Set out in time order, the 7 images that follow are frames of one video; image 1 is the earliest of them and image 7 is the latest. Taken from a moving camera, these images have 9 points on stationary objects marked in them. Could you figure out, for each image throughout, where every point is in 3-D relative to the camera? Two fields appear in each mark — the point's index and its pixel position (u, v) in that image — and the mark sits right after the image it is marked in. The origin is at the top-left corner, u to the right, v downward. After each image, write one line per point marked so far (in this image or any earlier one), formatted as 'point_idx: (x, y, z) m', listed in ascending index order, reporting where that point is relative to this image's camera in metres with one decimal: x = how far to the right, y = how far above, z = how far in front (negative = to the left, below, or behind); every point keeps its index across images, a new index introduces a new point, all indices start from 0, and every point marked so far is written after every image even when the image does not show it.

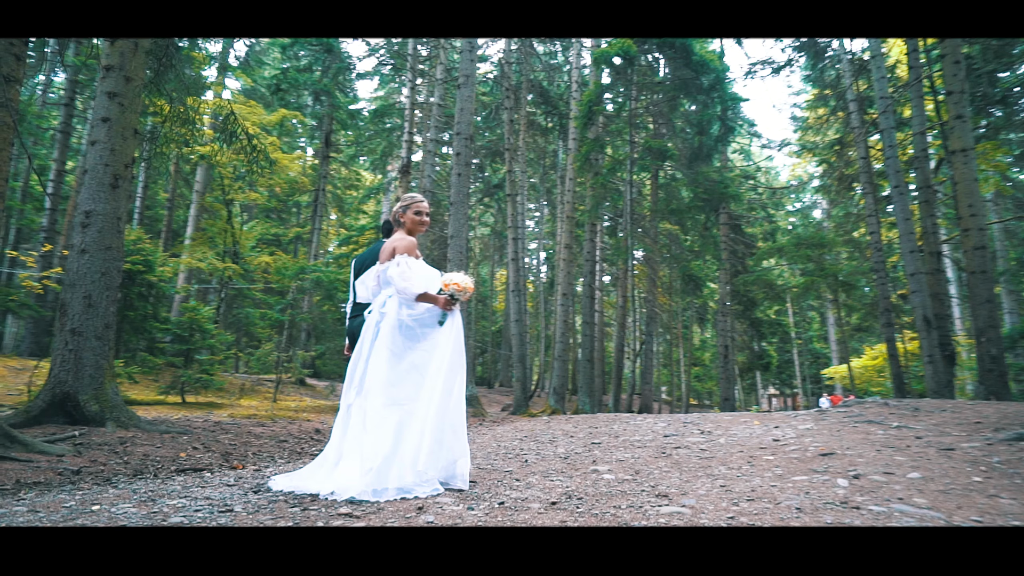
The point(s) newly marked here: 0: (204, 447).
0: (-2.7, -1.3, +5.1) m
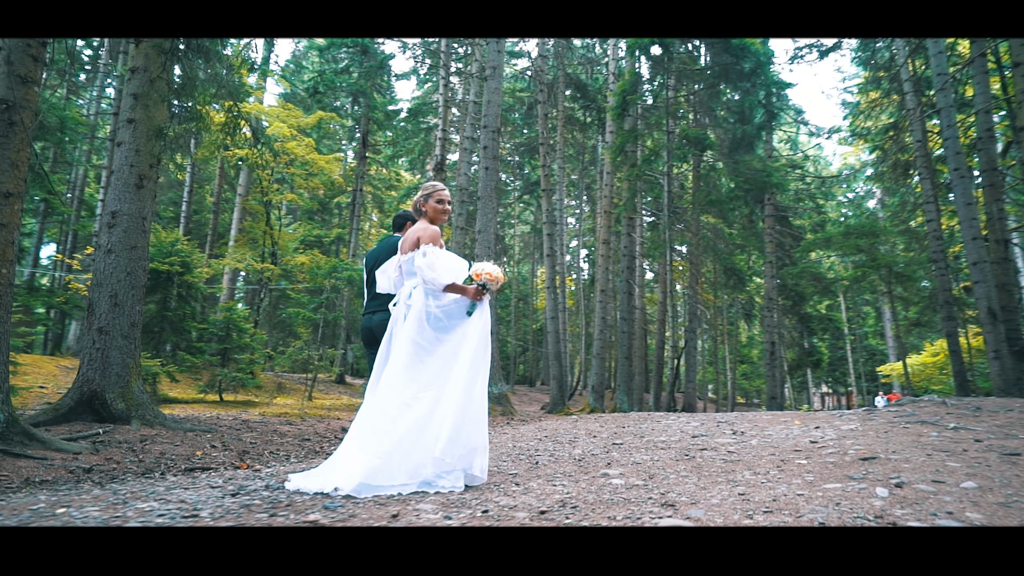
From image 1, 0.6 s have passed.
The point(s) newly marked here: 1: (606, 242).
0: (-2.5, -1.3, +5.1) m
1: (+2.4, +1.2, +15.6) m
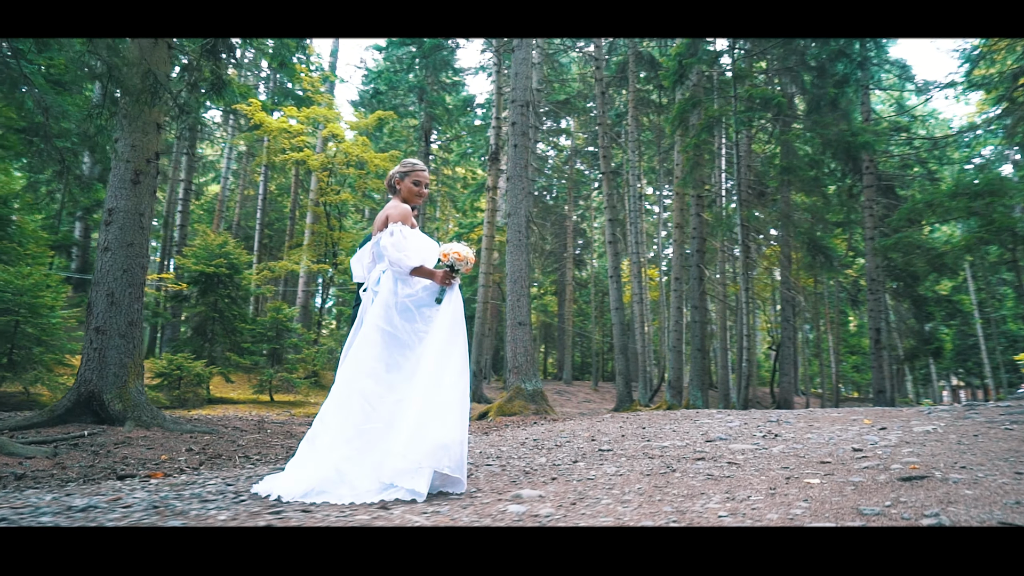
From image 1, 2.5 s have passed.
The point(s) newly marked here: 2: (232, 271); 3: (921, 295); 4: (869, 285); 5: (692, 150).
0: (-2.5, -1.3, +4.8) m
1: (+3.9, +1.5, +14.4) m
2: (-4.7, +0.3, +10.1) m
3: (+11.6, -0.2, +17.0) m
4: (+8.9, +0.1, +14.9) m
5: (+3.7, +3.0, +12.9) m
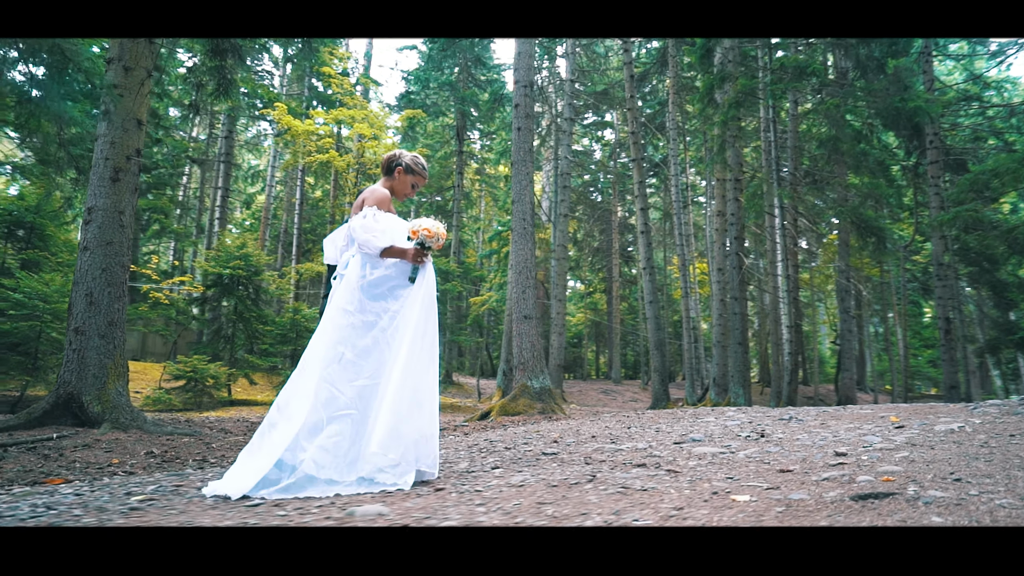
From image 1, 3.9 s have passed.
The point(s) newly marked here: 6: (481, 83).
0: (-2.7, -1.2, +4.6) m
1: (+4.6, +1.7, +13.5) m
2: (-4.4, +0.3, +10.0) m
3: (+12.6, +0.2, +15.4) m
4: (+9.7, +0.4, +13.6) m
5: (+4.2, +3.2, +12.1) m
6: (-1.1, +6.9, +20.0) m
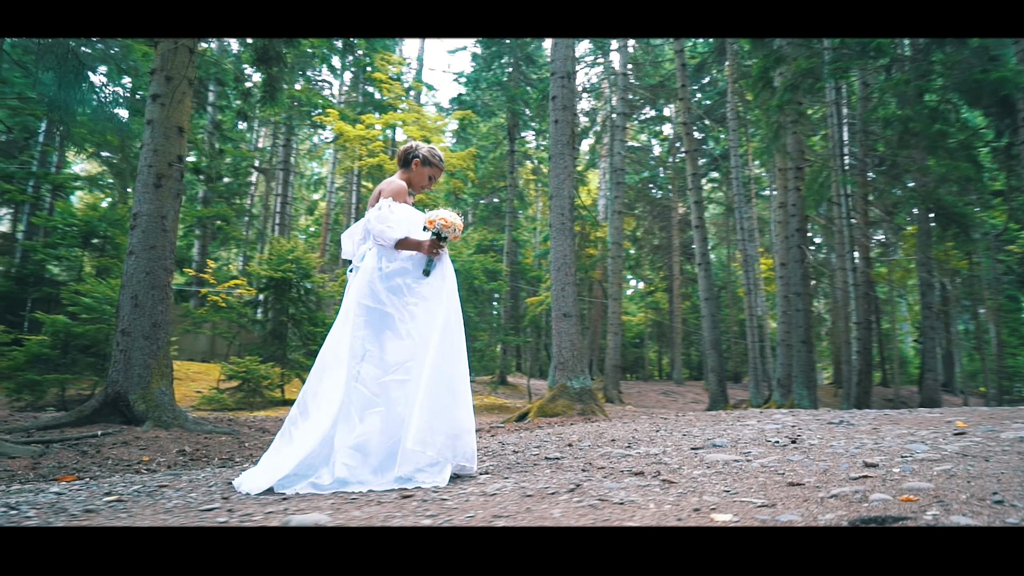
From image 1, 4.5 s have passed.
0: (-2.5, -1.2, +4.6) m
1: (+5.7, +1.8, +12.8) m
2: (-3.6, +0.2, +10.3) m
3: (+13.8, +0.4, +13.8) m
4: (+10.7, +0.6, +12.3) m
5: (+5.1, +3.3, +11.4) m
6: (+0.6, +6.9, +19.9) m
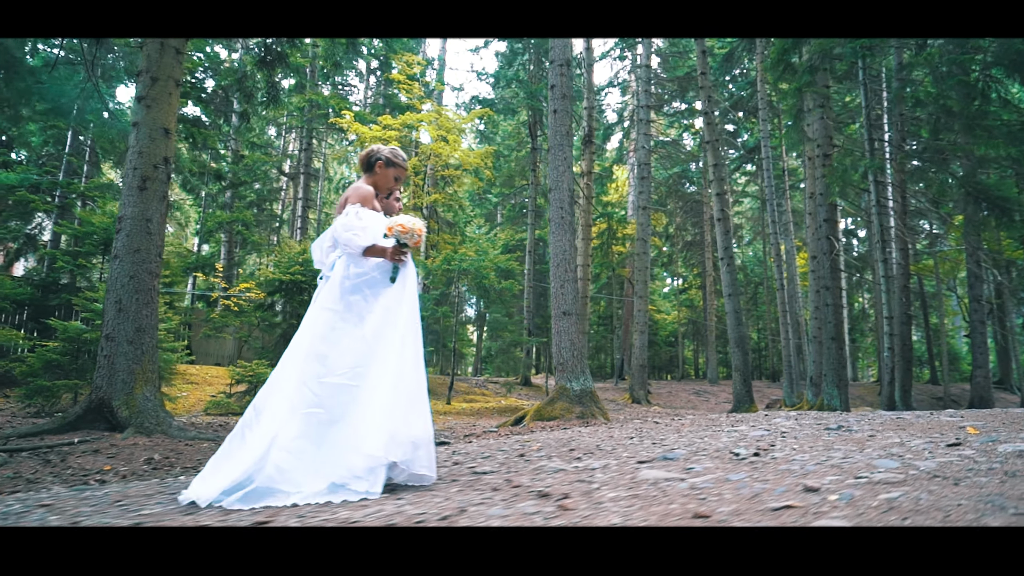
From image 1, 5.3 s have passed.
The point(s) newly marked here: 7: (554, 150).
0: (-2.6, -1.3, +4.5) m
1: (+6.0, +1.9, +12.2) m
2: (-3.5, +0.2, +10.2) m
3: (+14.2, +0.7, +12.7) m
4: (+11.0, +0.8, +11.4) m
5: (+5.3, +3.4, +10.8) m
6: (+1.3, +6.9, +19.5) m
7: (+0.5, +1.6, +6.9) m
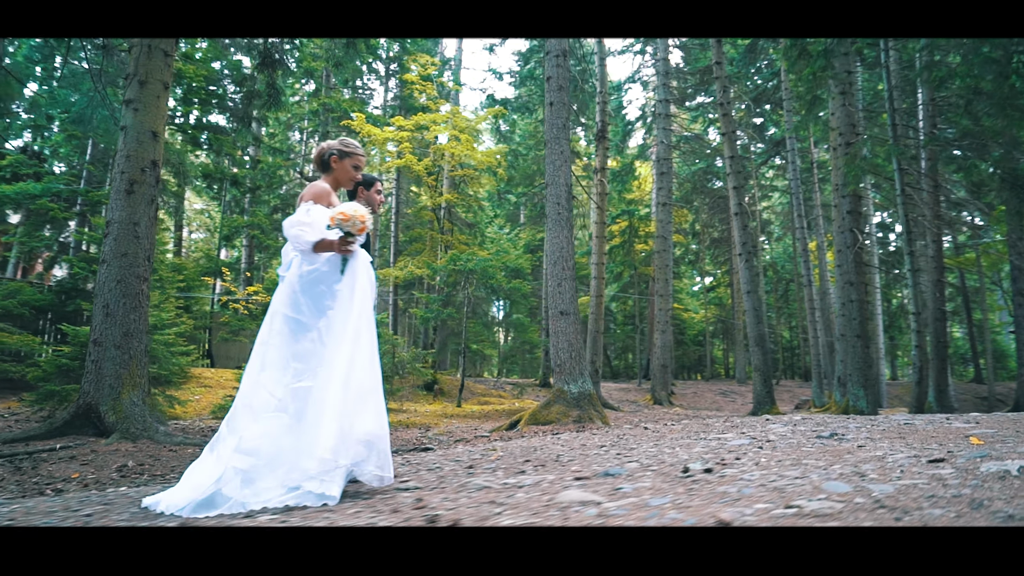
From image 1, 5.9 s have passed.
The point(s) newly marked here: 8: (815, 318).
0: (-2.7, -1.3, +4.4) m
1: (+6.2, +2.0, +11.6) m
2: (-3.3, +0.1, +10.2) m
3: (+14.4, +0.9, +11.7) m
4: (+11.2, +1.0, +10.6) m
5: (+5.4, +3.5, +10.4) m
6: (+1.8, +6.9, +19.2) m
7: (+0.5, +1.6, +6.6) m
8: (+8.8, -0.9, +17.5) m
